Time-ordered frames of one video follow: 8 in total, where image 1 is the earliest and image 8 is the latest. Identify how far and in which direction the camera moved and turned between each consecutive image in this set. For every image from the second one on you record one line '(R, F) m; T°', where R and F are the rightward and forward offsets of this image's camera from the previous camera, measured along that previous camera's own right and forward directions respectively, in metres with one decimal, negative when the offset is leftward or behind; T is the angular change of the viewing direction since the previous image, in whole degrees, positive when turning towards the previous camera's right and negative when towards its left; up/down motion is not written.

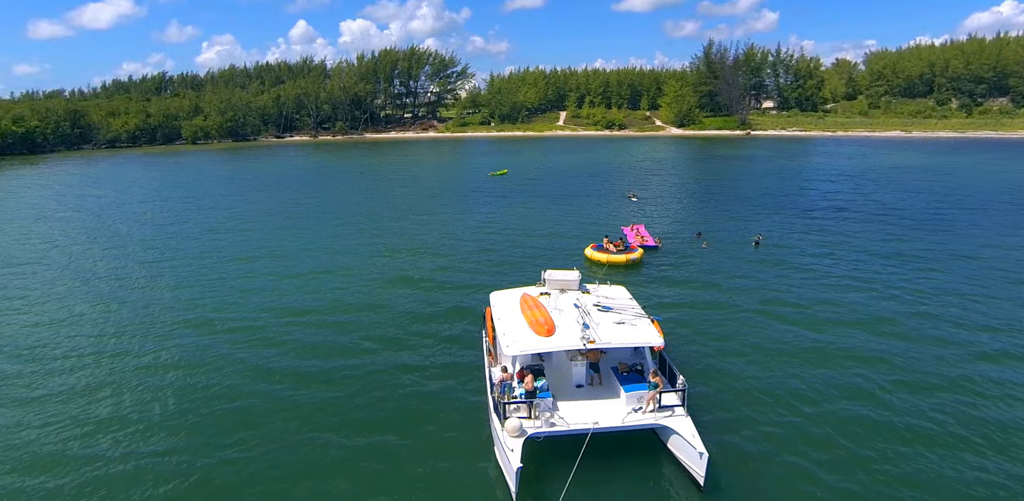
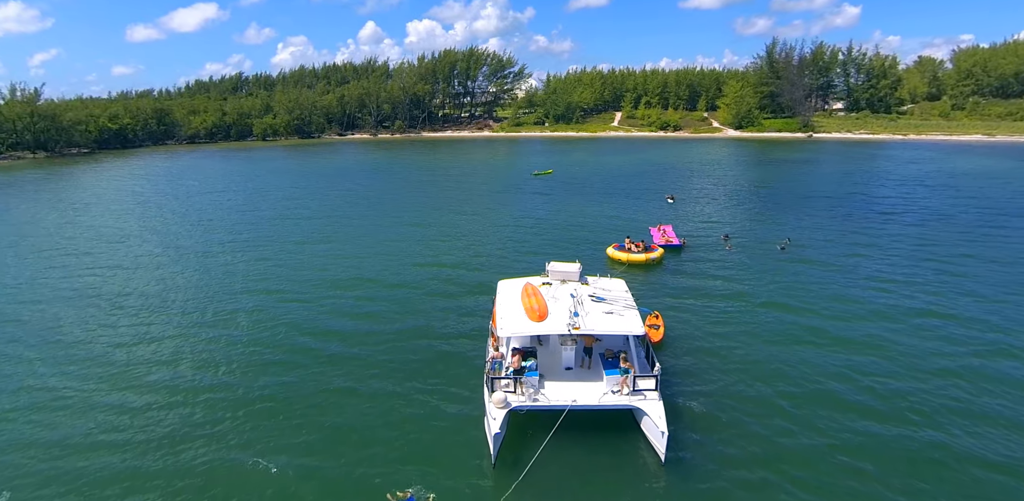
(+2.2, -1.5) m; -6°
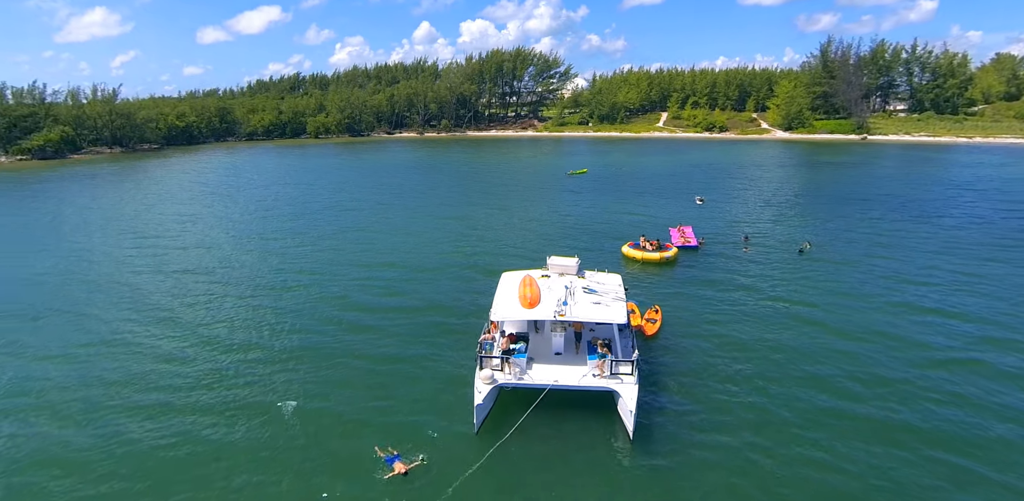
(+2.0, -1.5) m; -5°
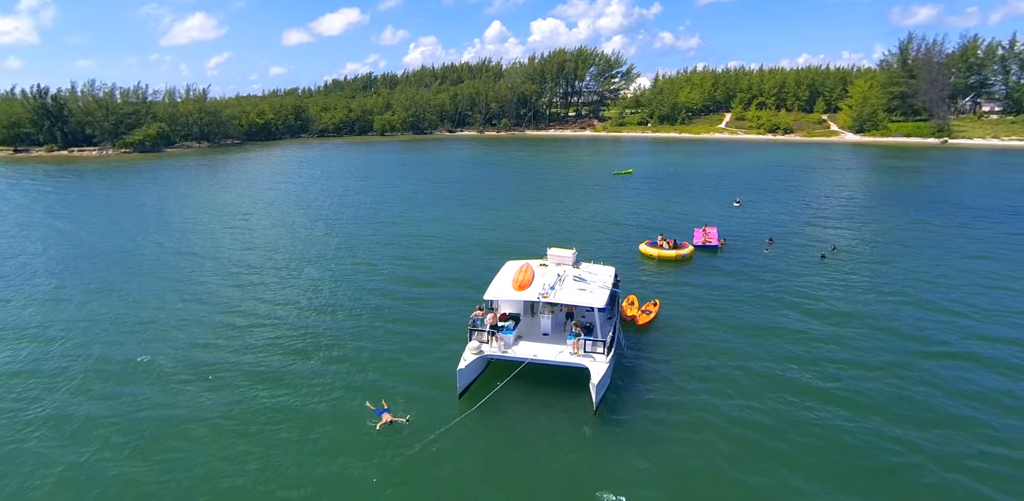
(+3.0, -2.3) m; -7°
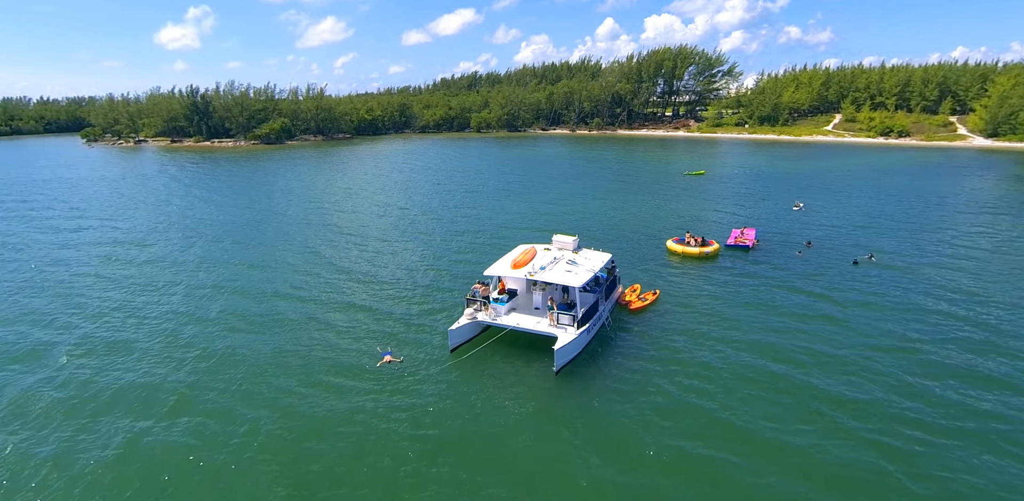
(+5.0, -3.3) m; -11°
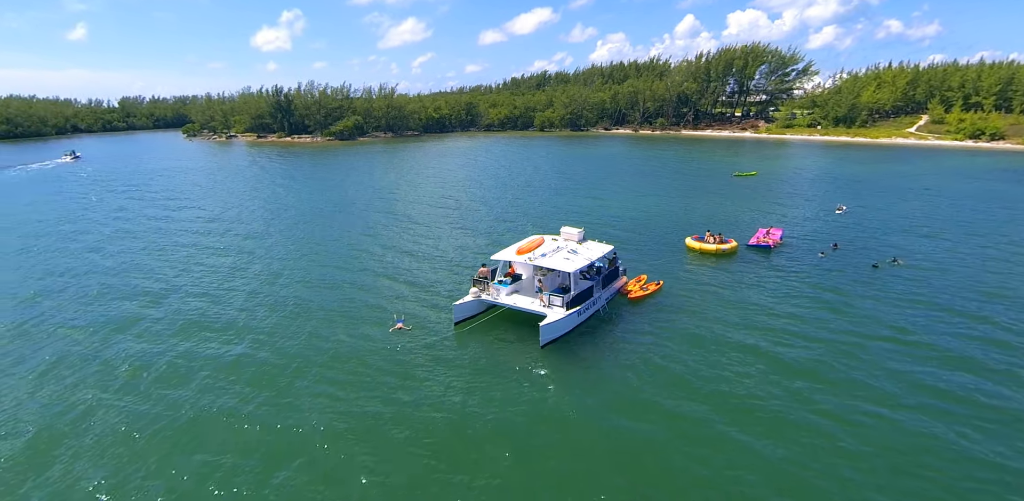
(+3.4, -2.9) m; -7°
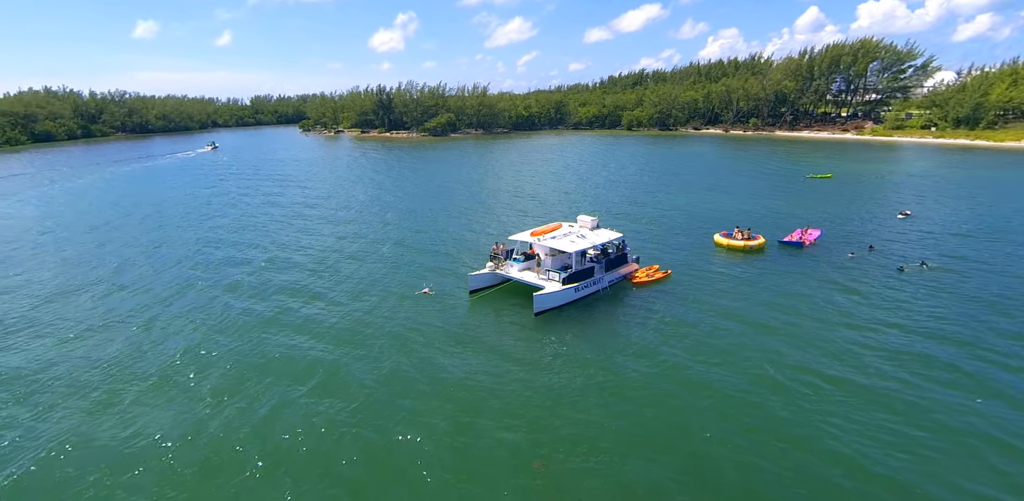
(+4.6, -4.8) m; -10°
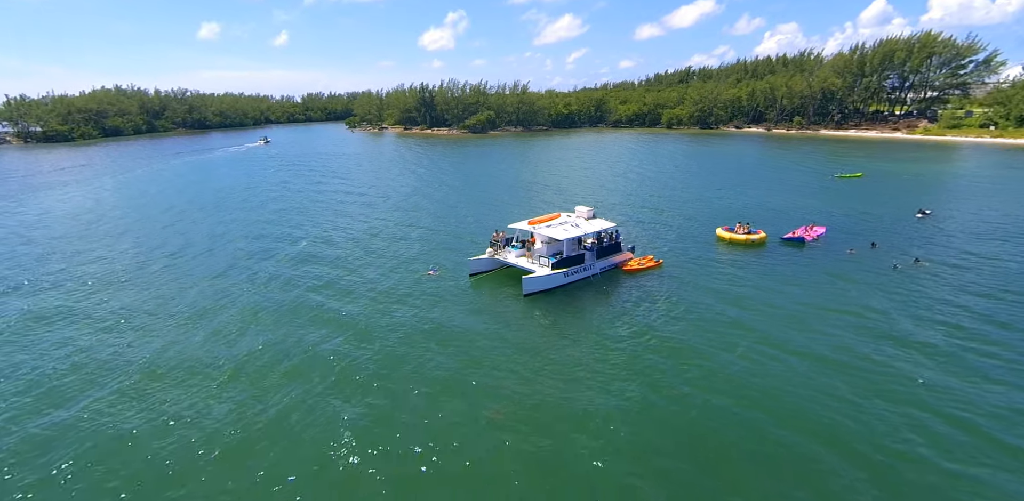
(+2.9, -3.1) m; -5°
